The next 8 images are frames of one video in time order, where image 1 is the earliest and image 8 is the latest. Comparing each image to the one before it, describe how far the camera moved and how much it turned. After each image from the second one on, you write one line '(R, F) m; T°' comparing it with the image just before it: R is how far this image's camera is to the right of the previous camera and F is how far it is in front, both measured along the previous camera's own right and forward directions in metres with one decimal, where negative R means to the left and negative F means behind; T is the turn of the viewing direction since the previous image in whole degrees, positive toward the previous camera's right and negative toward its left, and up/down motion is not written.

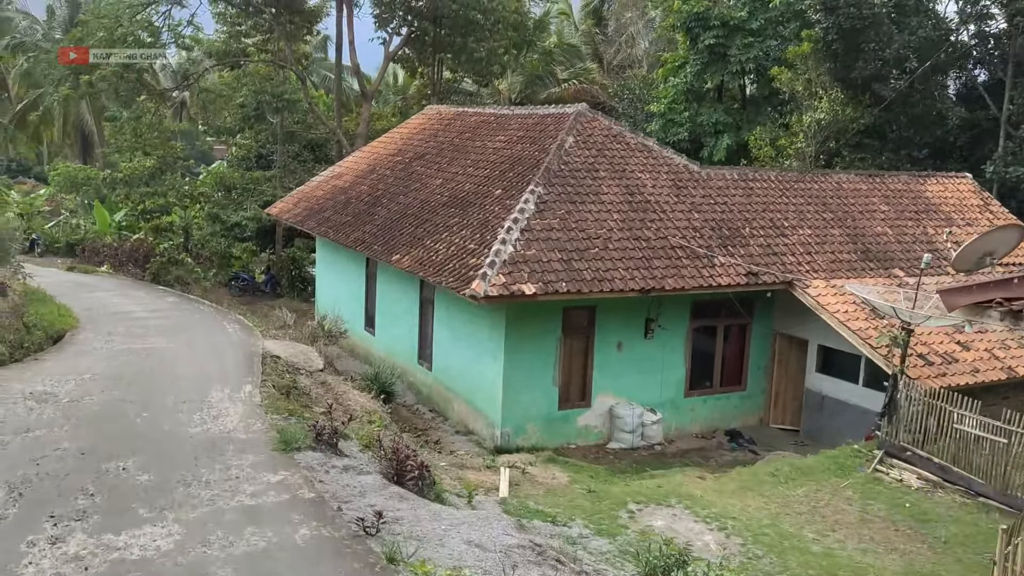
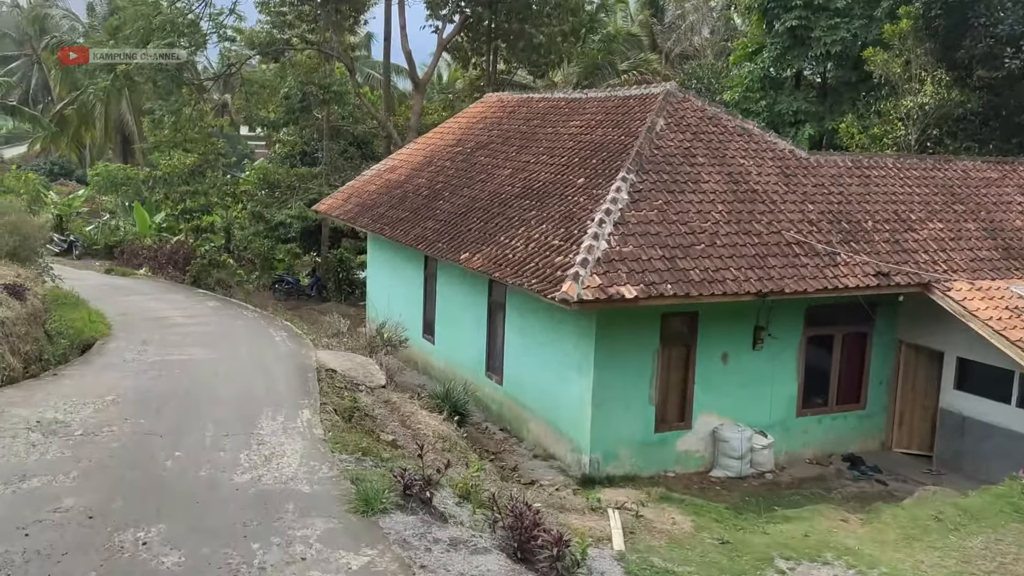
(-0.7, +1.7) m; -2°
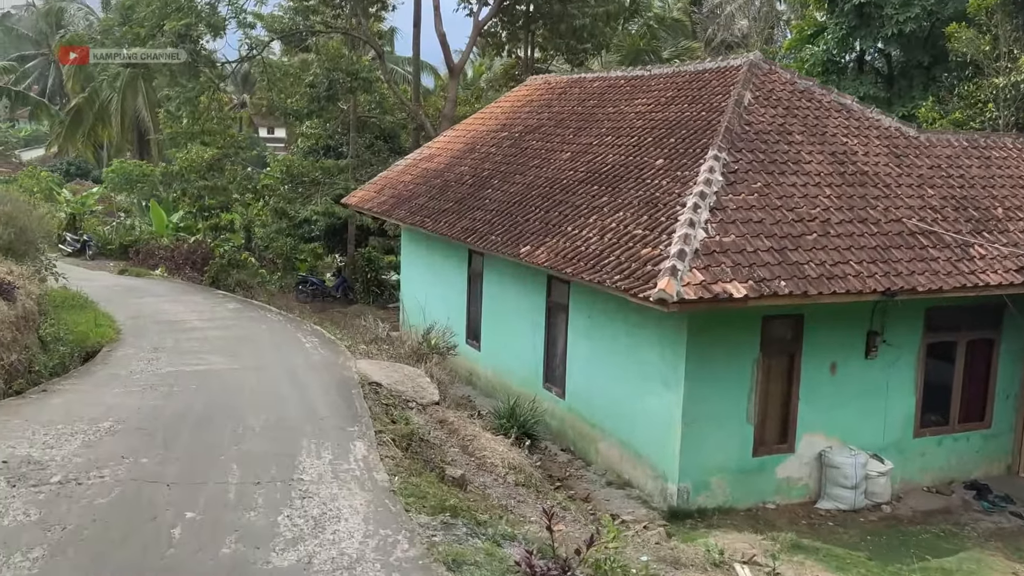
(-0.6, +1.6) m; -1°
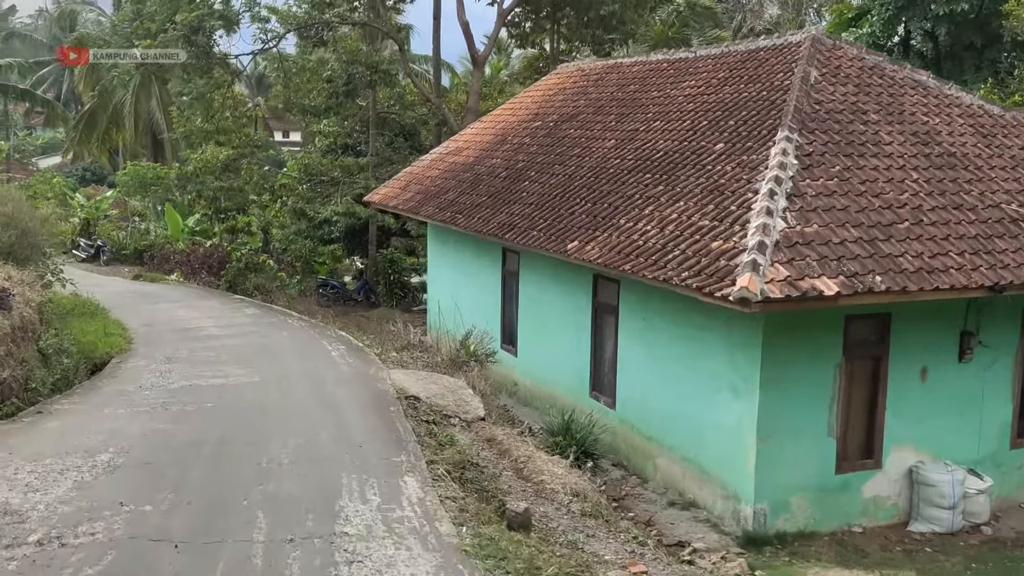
(-0.3, +1.0) m; -1°
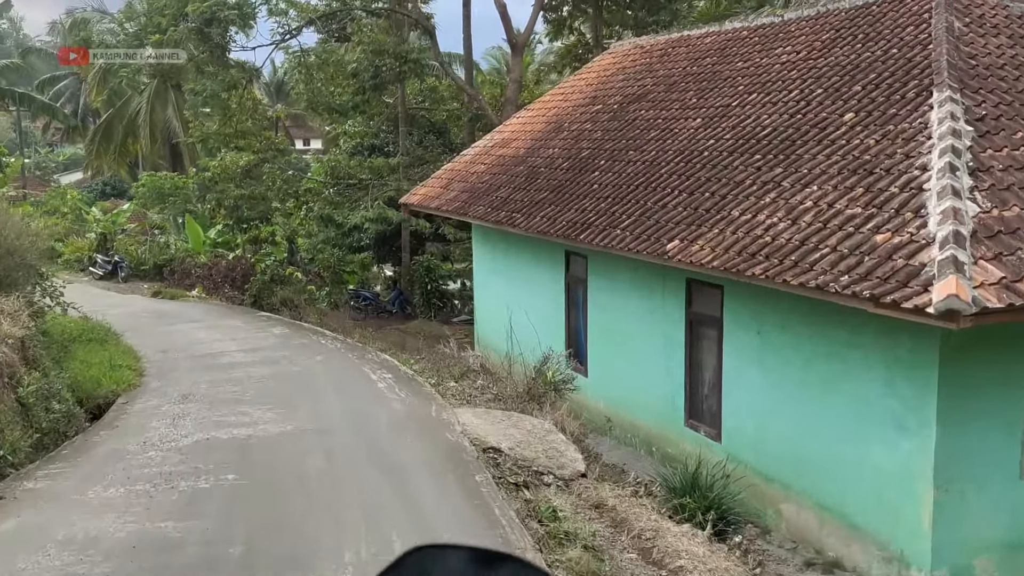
(-0.5, +1.7) m; -2°
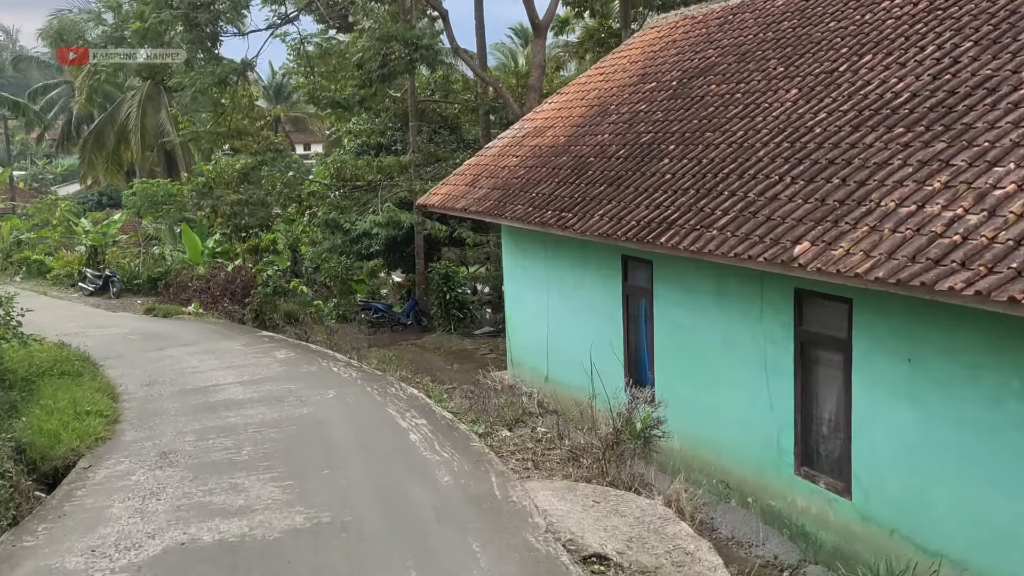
(-0.5, +1.8) m; 0°
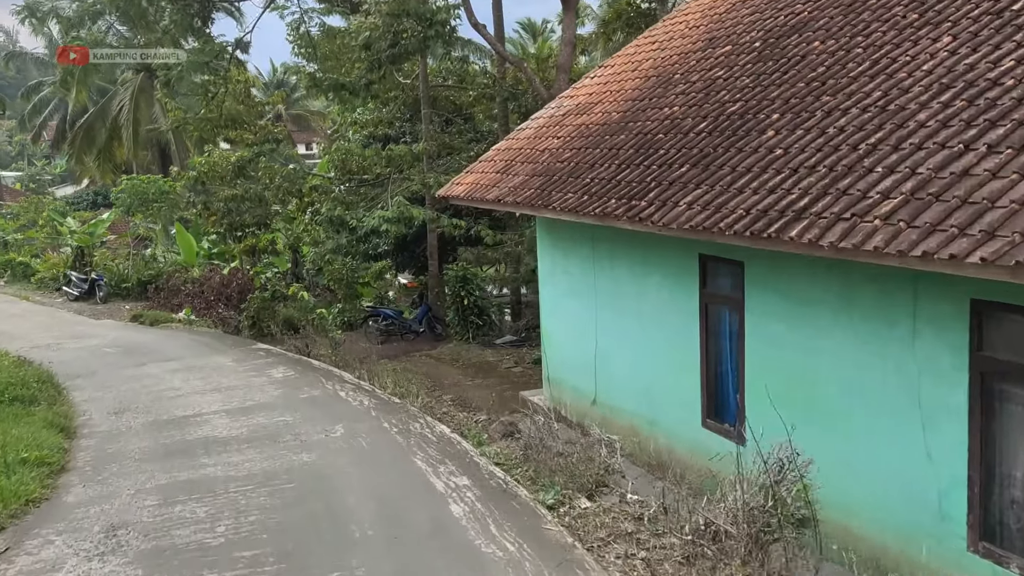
(-0.4, +1.8) m; 0°
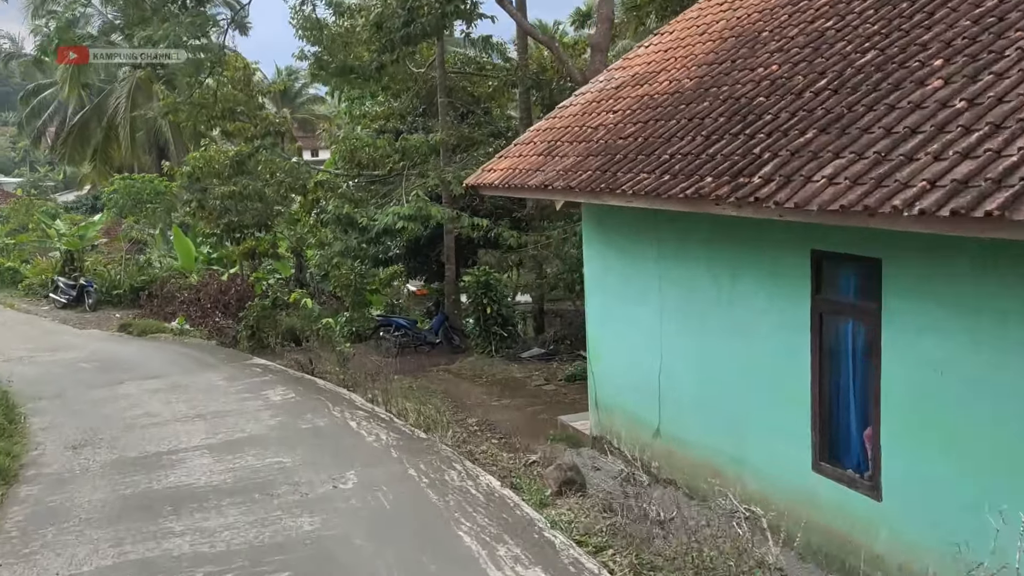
(-0.4, +1.6) m; 0°
